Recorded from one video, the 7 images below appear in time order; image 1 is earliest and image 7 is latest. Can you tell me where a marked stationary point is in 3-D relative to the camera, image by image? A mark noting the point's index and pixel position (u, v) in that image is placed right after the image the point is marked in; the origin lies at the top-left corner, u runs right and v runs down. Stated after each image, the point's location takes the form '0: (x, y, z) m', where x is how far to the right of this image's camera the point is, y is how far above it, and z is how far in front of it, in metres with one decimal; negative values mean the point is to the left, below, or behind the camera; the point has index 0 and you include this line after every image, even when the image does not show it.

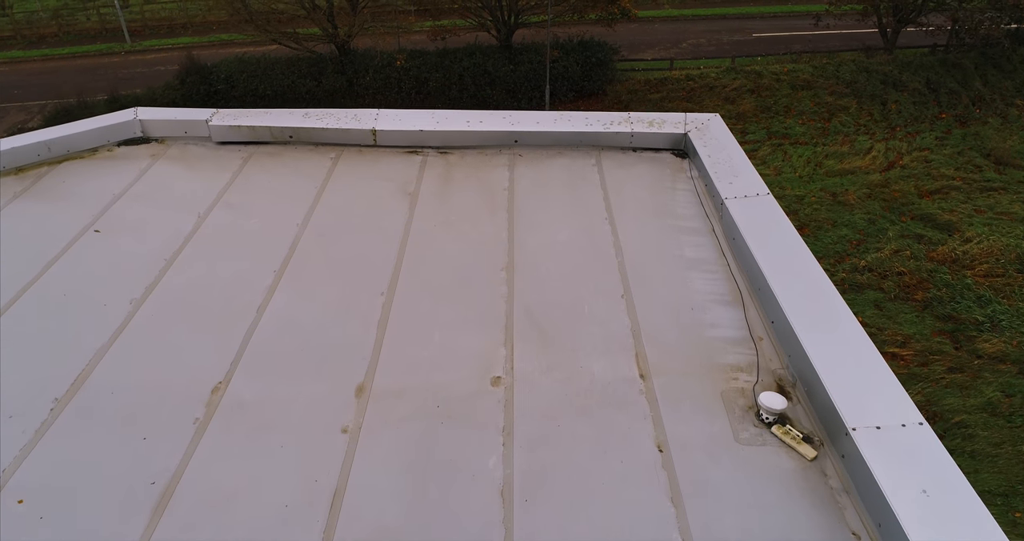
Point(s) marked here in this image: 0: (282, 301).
0: (-1.3, -0.2, +3.9) m
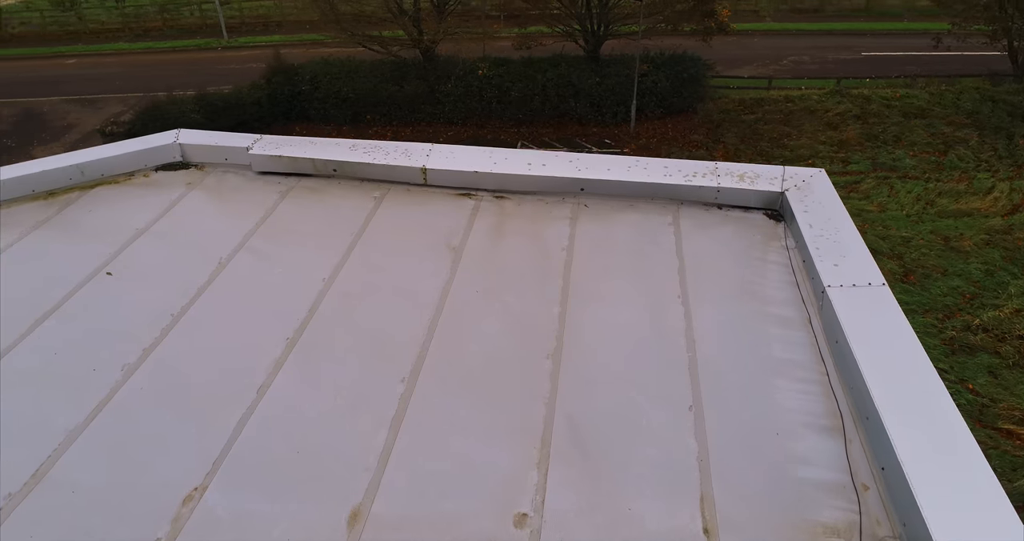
0: (-1.1, -0.5, +3.3) m
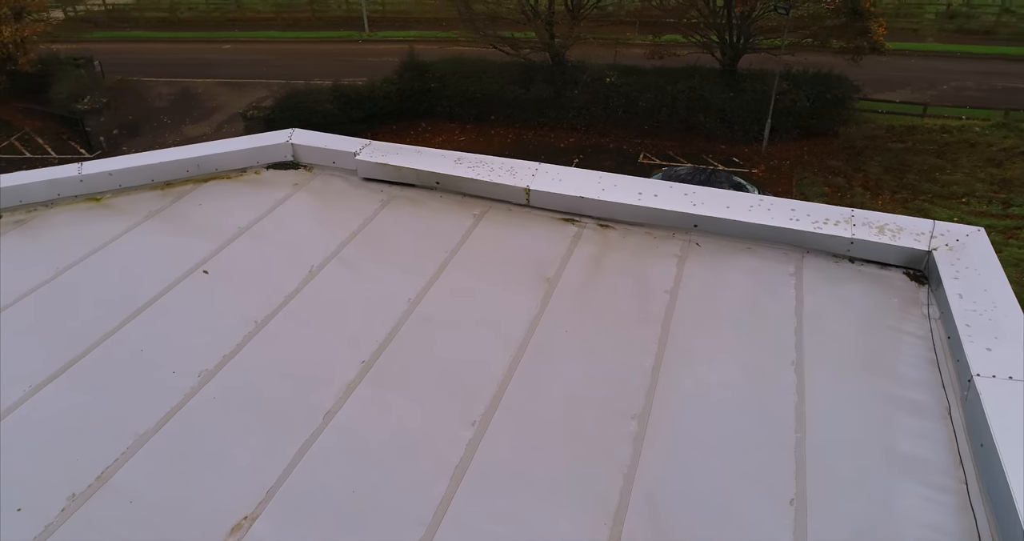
0: (-0.7, -0.6, +3.2) m
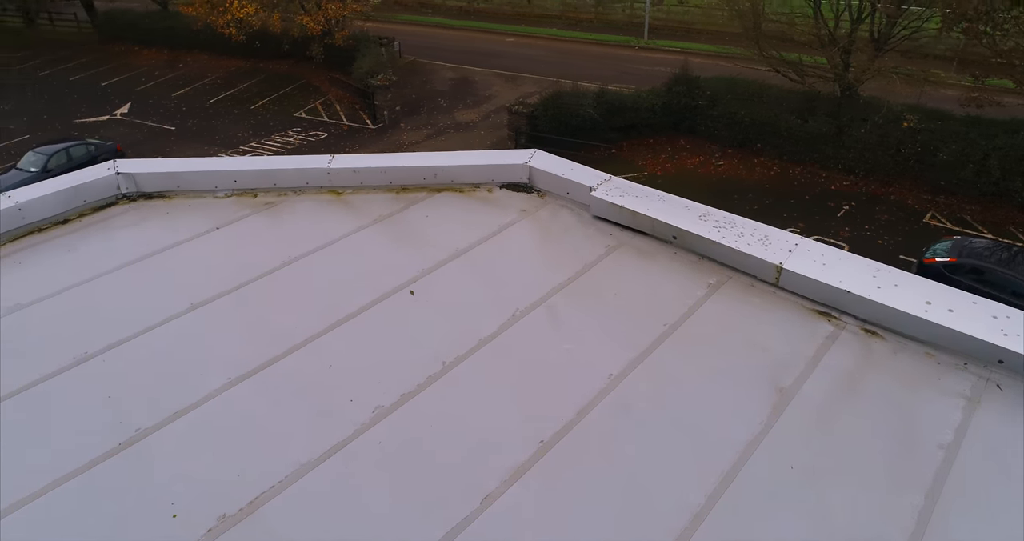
0: (0.0, -0.9, +2.8) m
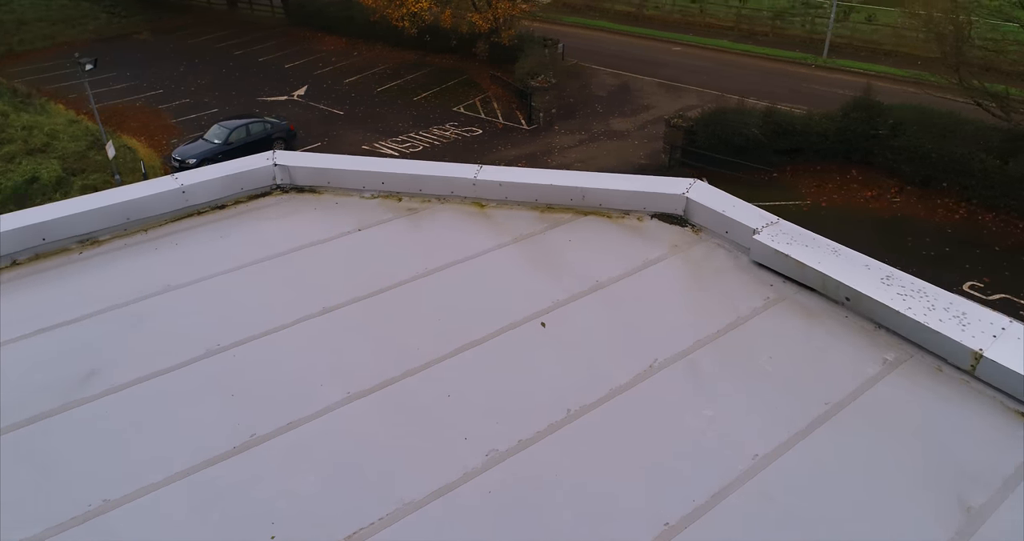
0: (+0.4, -1.1, +2.5) m
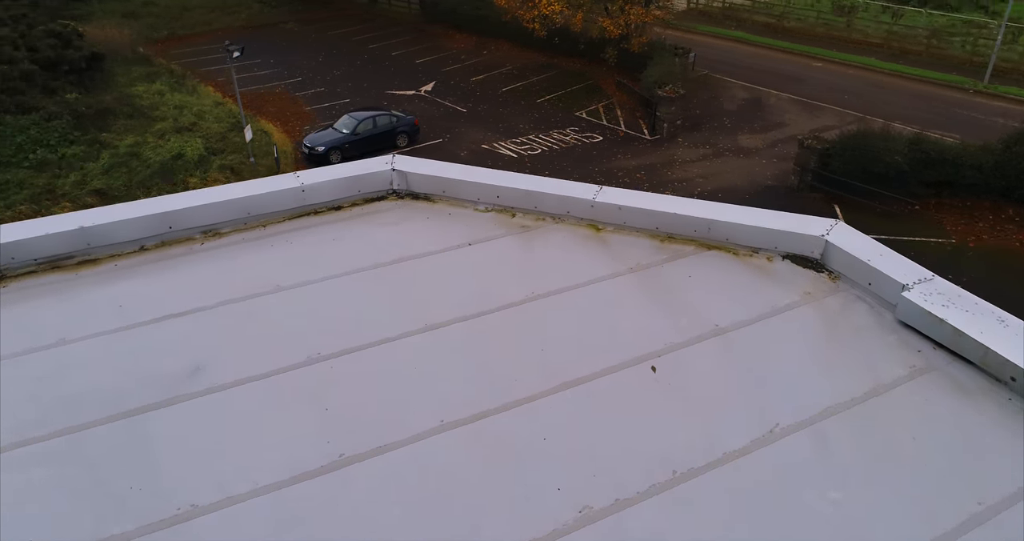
0: (+0.7, -1.3, +2.2) m
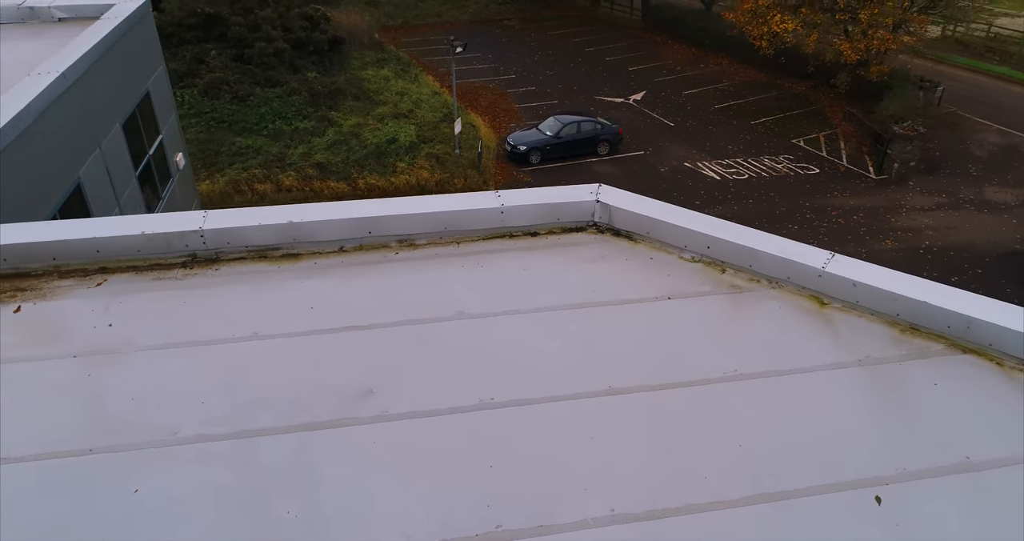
0: (+1.0, -1.7, +1.6) m
